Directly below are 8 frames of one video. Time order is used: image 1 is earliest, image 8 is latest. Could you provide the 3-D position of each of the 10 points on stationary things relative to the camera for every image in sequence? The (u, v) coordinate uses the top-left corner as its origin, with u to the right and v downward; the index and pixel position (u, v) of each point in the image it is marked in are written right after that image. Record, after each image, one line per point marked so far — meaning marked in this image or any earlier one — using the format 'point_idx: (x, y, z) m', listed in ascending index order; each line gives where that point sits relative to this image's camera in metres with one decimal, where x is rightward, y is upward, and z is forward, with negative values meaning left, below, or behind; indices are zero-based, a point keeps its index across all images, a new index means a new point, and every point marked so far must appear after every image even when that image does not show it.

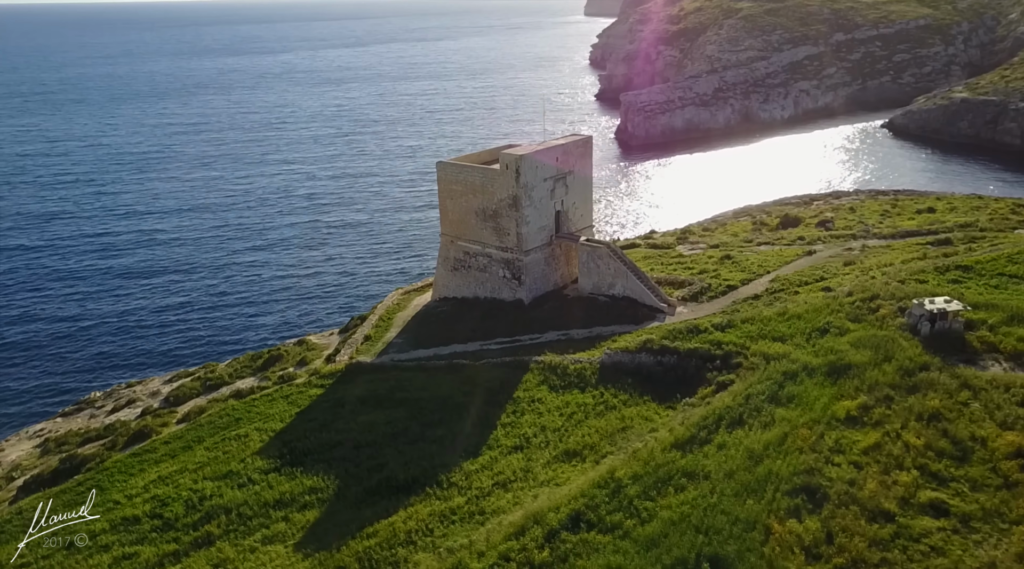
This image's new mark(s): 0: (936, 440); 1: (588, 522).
0: (+9.7, -3.5, +19.9) m
1: (+1.6, -4.7, +17.2) m
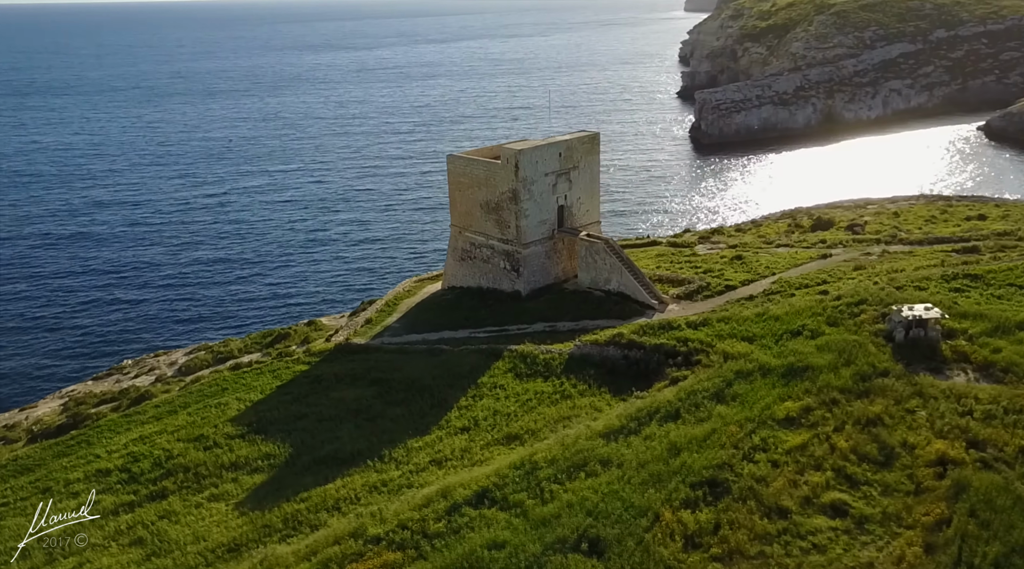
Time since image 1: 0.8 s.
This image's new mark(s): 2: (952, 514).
0: (+8.0, -3.6, +20.0) m
1: (-0.4, -4.5, +18.2) m
2: (+8.6, -4.5, +17.1) m
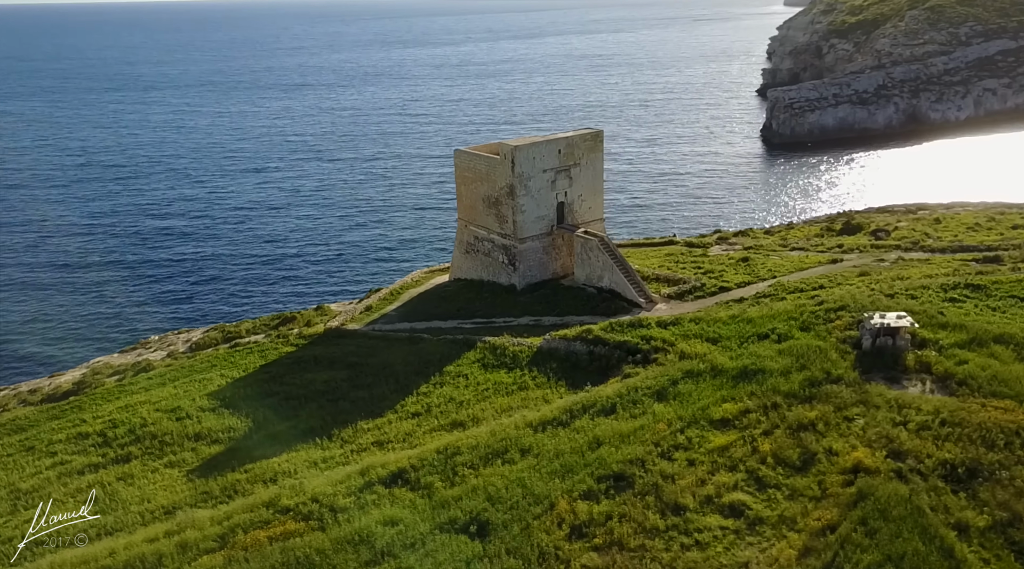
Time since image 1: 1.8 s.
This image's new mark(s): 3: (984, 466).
0: (+6.3, -3.7, +20.0) m
1: (-2.3, -4.3, +19.2) m
2: (+6.4, -4.6, +17.1) m
3: (+10.1, -3.9, +18.7) m
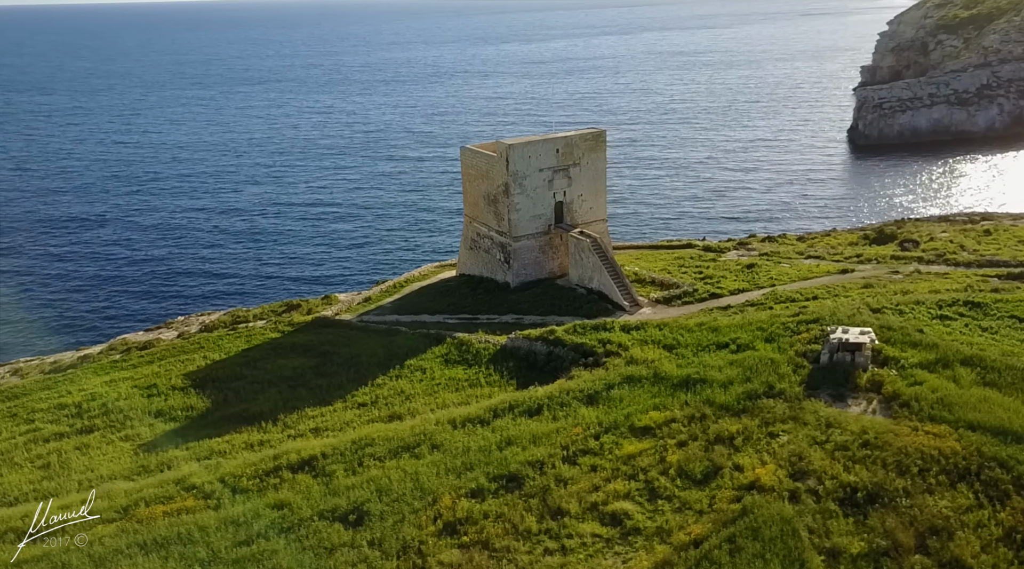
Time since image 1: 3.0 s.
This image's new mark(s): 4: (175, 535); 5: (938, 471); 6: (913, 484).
0: (+4.1, -3.9, +19.7) m
1: (-4.6, -4.2, +20.0) m
2: (+3.8, -4.9, +16.8) m
3: (+7.7, -4.3, +17.9) m
4: (-6.7, -5.0, +17.4) m
5: (+9.0, -3.9, +18.5) m
6: (+8.3, -4.1, +18.1) m
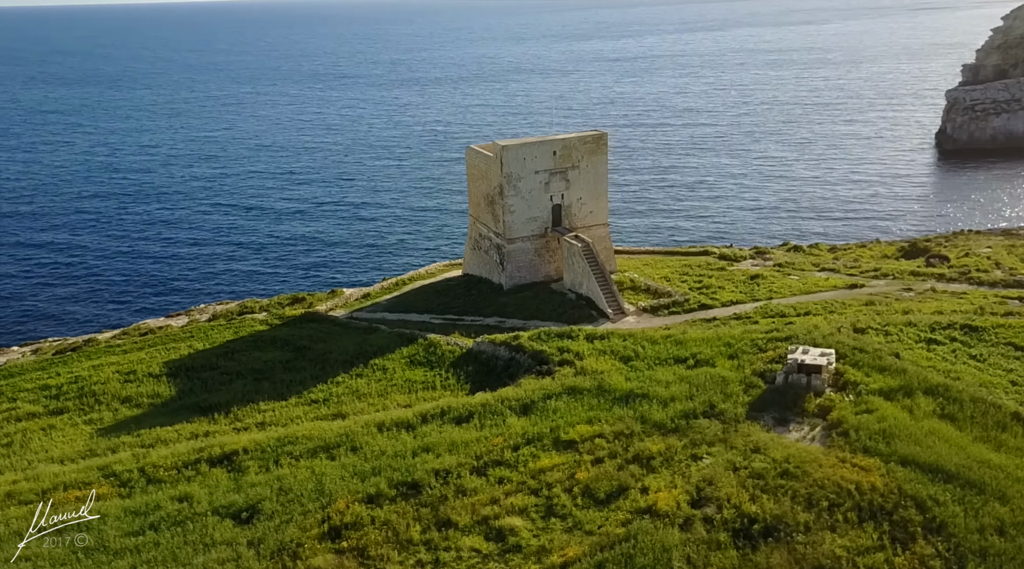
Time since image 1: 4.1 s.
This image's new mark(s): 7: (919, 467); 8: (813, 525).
0: (+2.0, -4.2, +19.2) m
1: (-6.6, -4.2, +20.5) m
2: (+1.3, -5.2, +16.3) m
3: (+5.3, -4.7, +16.9) m
4: (-9.0, -4.9, +18.2) m
5: (+6.7, -4.4, +17.4) m
6: (+6.0, -4.6, +17.1) m
7: (+8.6, -3.9, +18.4) m
8: (+5.9, -4.7, +16.9) m
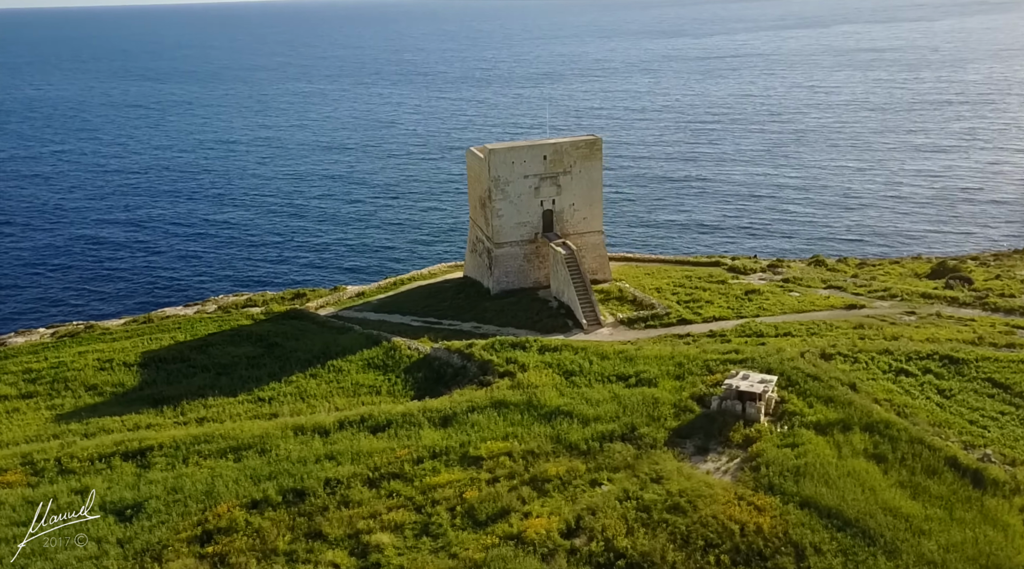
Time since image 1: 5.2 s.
0: (-0.5, -4.5, +18.6) m
1: (-8.8, -4.1, +20.9) m
2: (-1.5, -5.5, +15.8) m
3: (+2.5, -5.1, +16.0) m
4: (-11.6, -4.8, +18.9) m
5: (+4.0, -4.9, +16.3) m
6: (+3.2, -5.1, +16.1) m
7: (+6.0, -4.4, +17.1) m
8: (+3.1, -5.1, +15.9) m
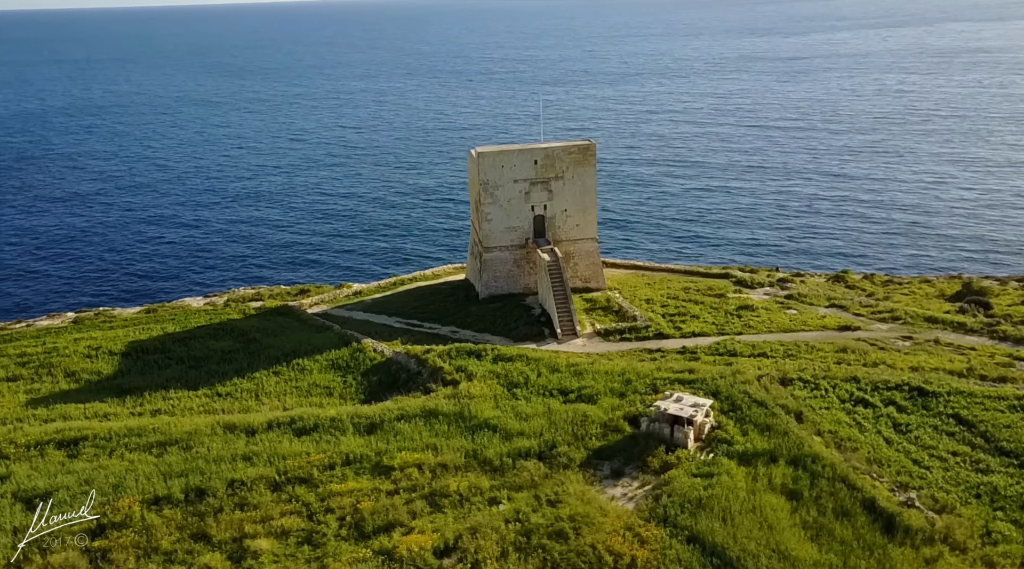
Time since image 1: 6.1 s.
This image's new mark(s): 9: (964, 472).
0: (-2.8, -4.7, +18.3) m
1: (-10.8, -4.0, +21.6) m
2: (-4.1, -5.6, +15.7) m
3: (0.0, -5.4, +15.4) m
4: (-13.7, -4.5, +19.9) m
5: (+1.4, -5.3, +15.5) m
6: (+0.6, -5.4, +15.4) m
7: (+3.5, -4.9, +16.1) m
8: (+0.5, -5.5, +15.3) m
9: (+9.8, -4.0, +18.9) m
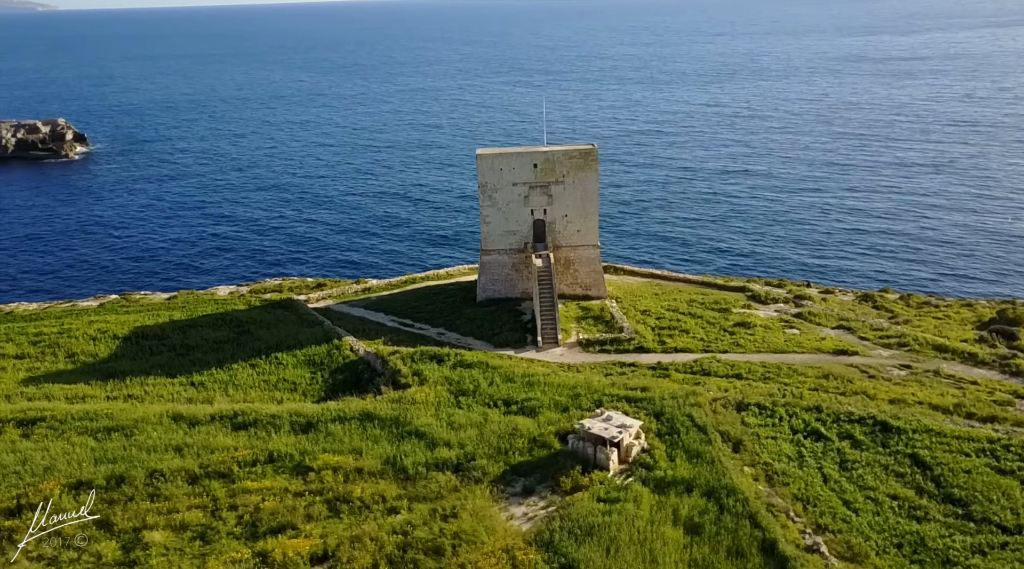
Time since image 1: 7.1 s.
0: (-4.9, -4.7, +18.4) m
1: (-12.4, -3.7, +22.6) m
2: (-6.6, -5.6, +15.9) m
3: (-2.6, -5.6, +15.1) m
4: (-15.5, -4.1, +21.3) m
5: (-1.1, -5.5, +15.0) m
6: (-1.9, -5.6, +15.0) m
7: (+1.1, -5.2, +15.4) m
8: (-2.1, -5.6, +14.9) m
9: (+7.7, -4.6, +17.3) m
